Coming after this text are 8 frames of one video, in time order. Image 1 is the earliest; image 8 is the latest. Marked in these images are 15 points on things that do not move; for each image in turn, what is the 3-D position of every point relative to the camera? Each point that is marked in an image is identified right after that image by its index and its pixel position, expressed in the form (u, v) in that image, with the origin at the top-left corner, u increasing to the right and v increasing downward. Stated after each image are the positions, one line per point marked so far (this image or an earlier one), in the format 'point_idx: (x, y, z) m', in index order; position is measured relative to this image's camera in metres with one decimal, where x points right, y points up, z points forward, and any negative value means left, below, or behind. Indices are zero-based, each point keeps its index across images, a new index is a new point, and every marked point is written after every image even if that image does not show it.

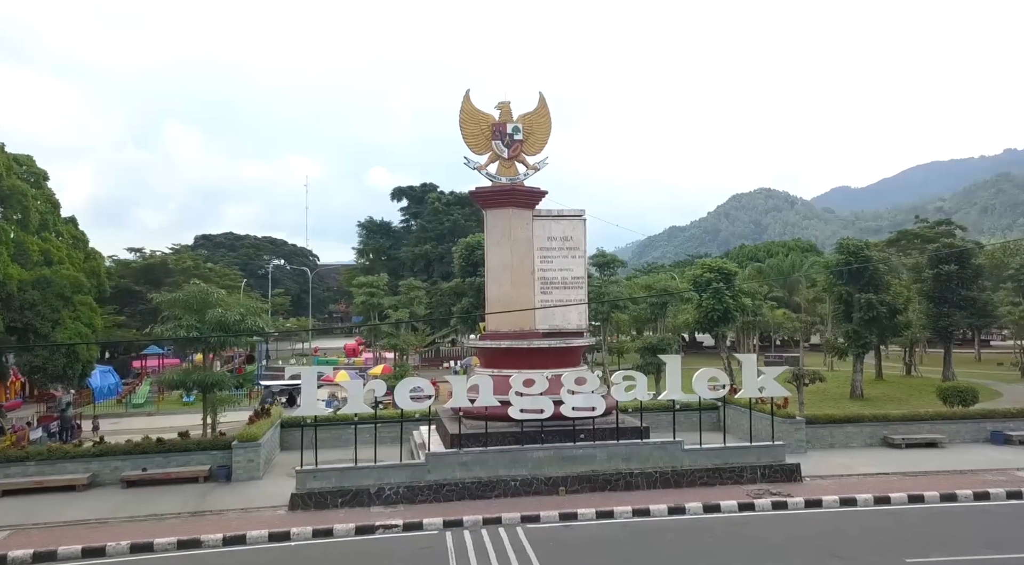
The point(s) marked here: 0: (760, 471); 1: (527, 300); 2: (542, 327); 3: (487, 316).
0: (+6.0, -4.5, +17.7) m
1: (+0.4, -0.5, +20.0) m
2: (+0.8, -1.2, +20.1) m
3: (-0.7, -0.9, +19.9) m
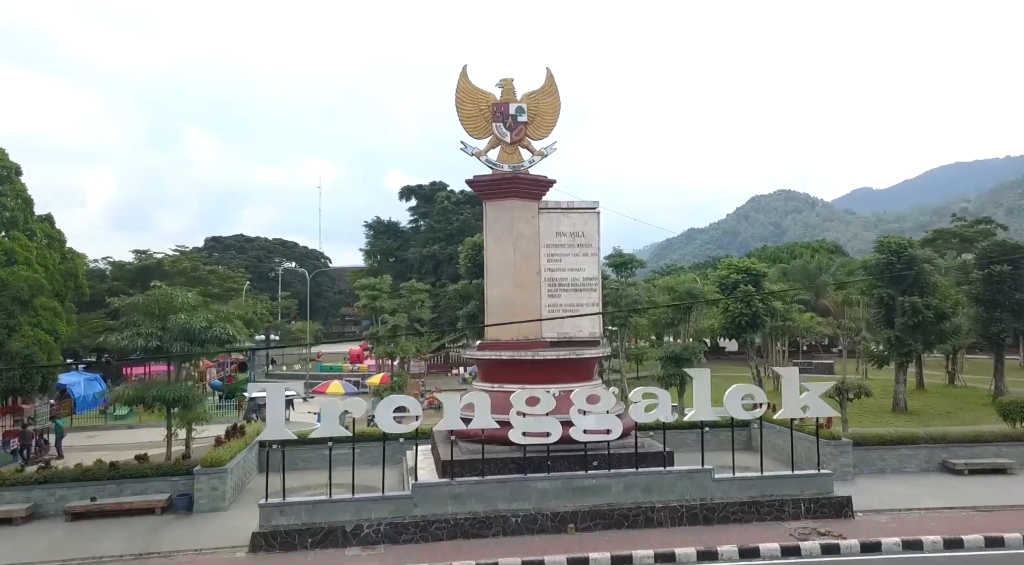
0: (+6.0, -4.5, +15.1) m
1: (+0.5, -0.6, +17.5) m
2: (+0.9, -1.2, +17.7) m
3: (-0.6, -1.0, +17.5) m
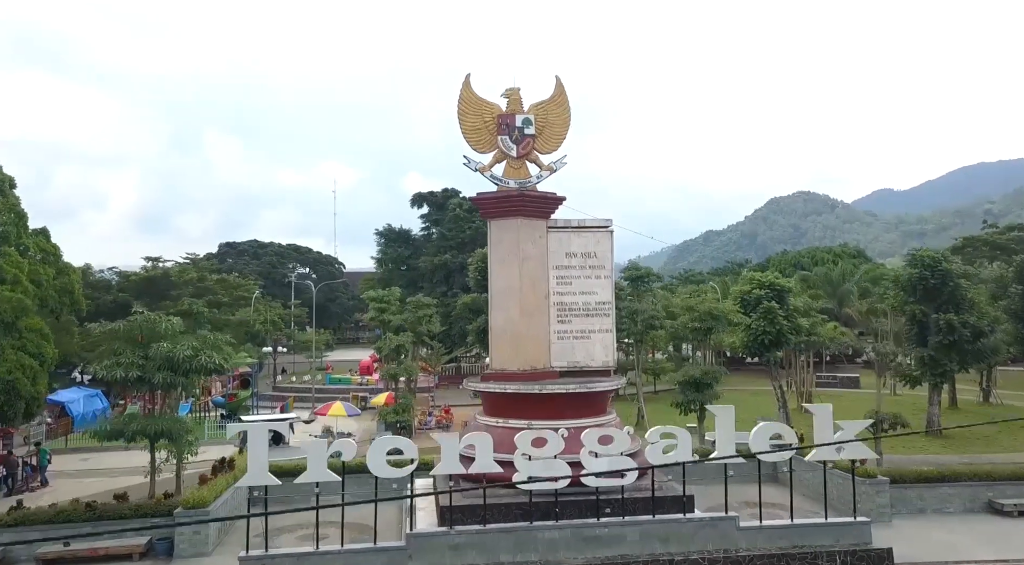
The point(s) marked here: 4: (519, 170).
0: (+6.1, -5.1, +13.7) m
1: (+0.6, -1.1, +16.2) m
2: (+1.0, -1.8, +16.4) m
3: (-0.5, -1.5, +16.2) m
4: (+0.1, +2.5, +16.8) m
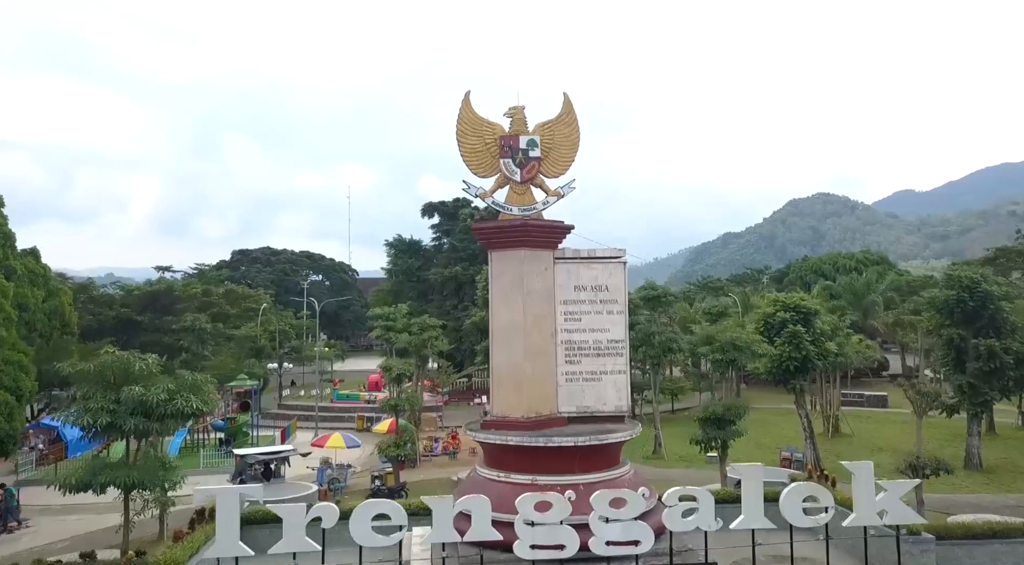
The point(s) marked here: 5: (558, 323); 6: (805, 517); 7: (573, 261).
0: (+6.1, -5.8, +12.1) m
1: (+0.7, -1.9, +14.8) m
2: (+1.1, -2.5, +14.9) m
3: (-0.4, -2.3, +14.8) m
4: (+0.2, +1.8, +15.4) m
5: (+0.9, -0.8, +15.0) m
6: (+5.0, -4.0, +12.7) m
7: (+1.2, +0.4, +15.2) m
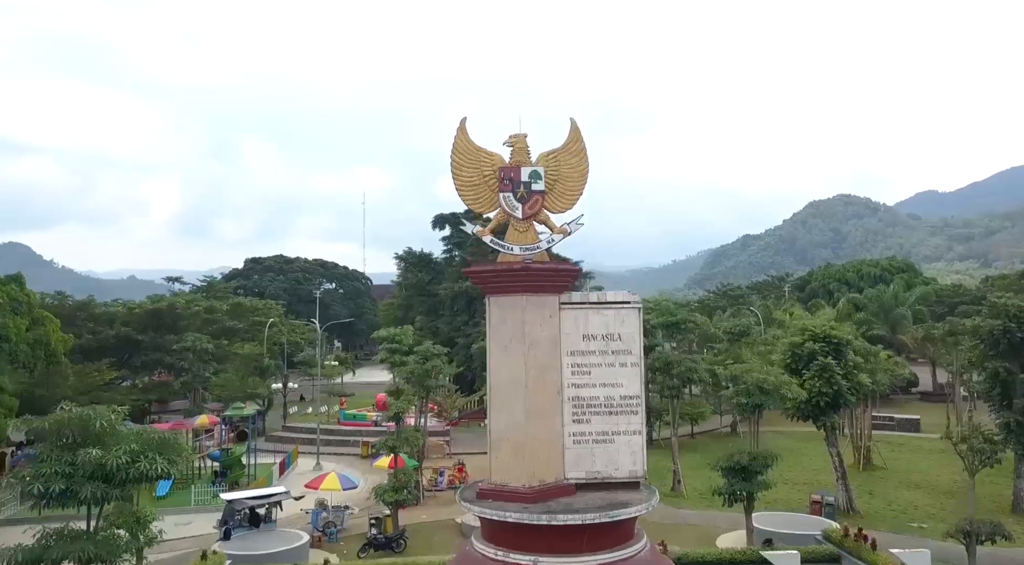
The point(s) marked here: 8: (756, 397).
0: (+6.0, -6.7, +10.3) m
1: (+0.7, -2.8, +13.1) m
2: (+1.1, -3.4, +13.2) m
3: (-0.4, -3.2, +13.2) m
4: (+0.2, +0.9, +13.7) m
5: (+1.0, -1.7, +13.4) m
6: (+5.0, -4.9, +10.9) m
7: (+1.3, -0.5, +13.5) m
8: (+6.2, -3.0, +18.9) m
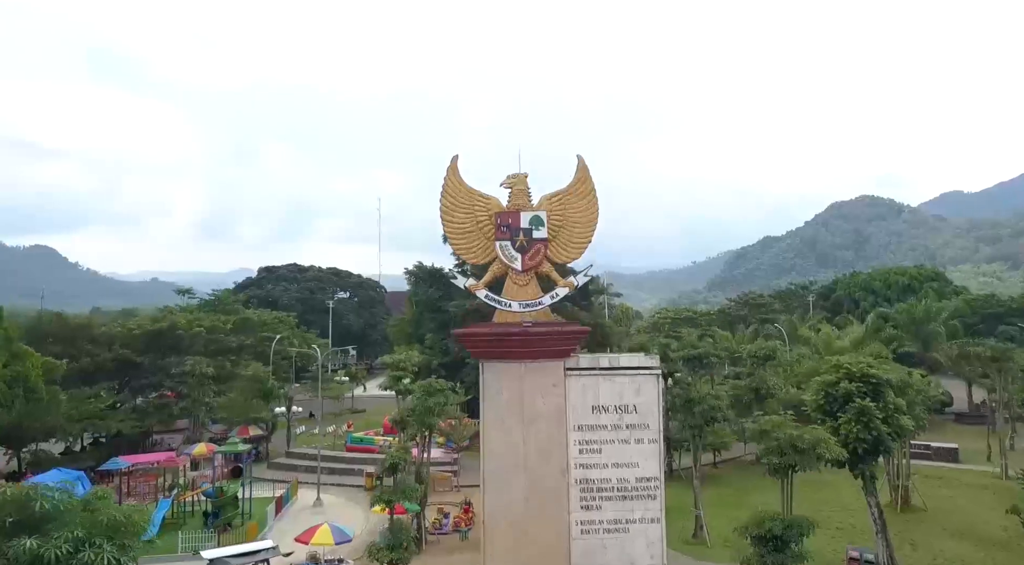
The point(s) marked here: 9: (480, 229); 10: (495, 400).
0: (+5.9, -7.7, +8.3) m
1: (+0.7, -3.7, +11.3) m
2: (+1.1, -4.4, +11.4) m
3: (-0.4, -4.2, +11.3) m
4: (+0.2, -0.1, +11.9) m
5: (+0.9, -2.7, +11.5) m
6: (+4.9, -5.9, +8.9) m
7: (+1.2, -1.4, +11.6) m
8: (+6.3, -4.0, +16.9) m
9: (-0.5, +0.9, +12.1) m
10: (-0.4, -1.7, +11.6) m
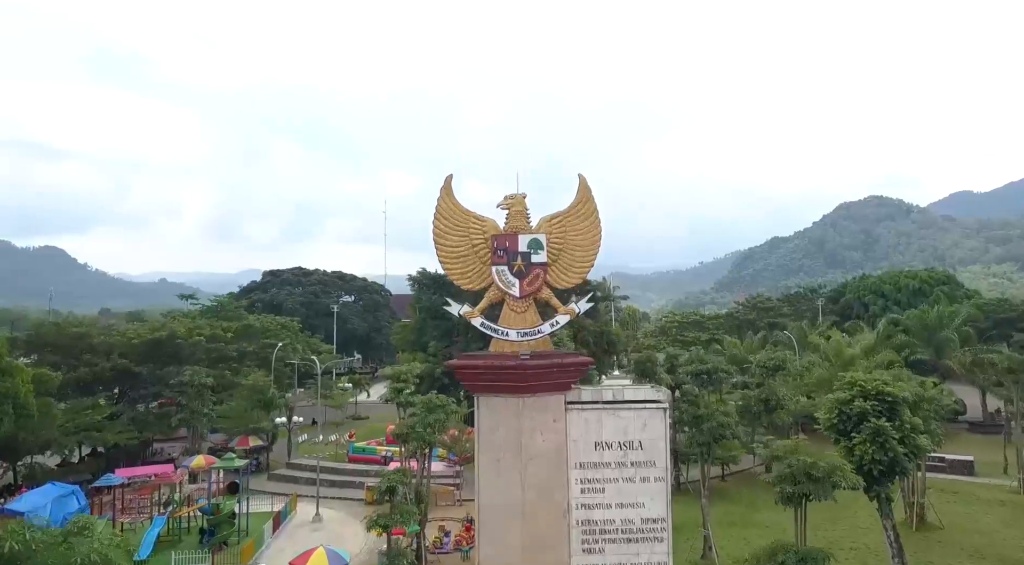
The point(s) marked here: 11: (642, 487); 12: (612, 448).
0: (+5.8, -8.1, +7.5) m
1: (+0.6, -4.2, +10.5) m
2: (+1.0, -4.8, +10.6) m
3: (-0.5, -4.6, +10.6) m
4: (+0.2, -0.5, +11.2) m
5: (+0.9, -3.1, +10.8) m
6: (+4.8, -6.3, +8.2) m
7: (+1.2, -1.9, +10.9) m
8: (+6.3, -4.4, +16.1) m
9: (-0.6, +0.5, +11.4) m
10: (-0.4, -2.1, +10.9) m
11: (+2.1, -3.2, +10.8) m
12: (+1.5, -2.3, +10.9) m
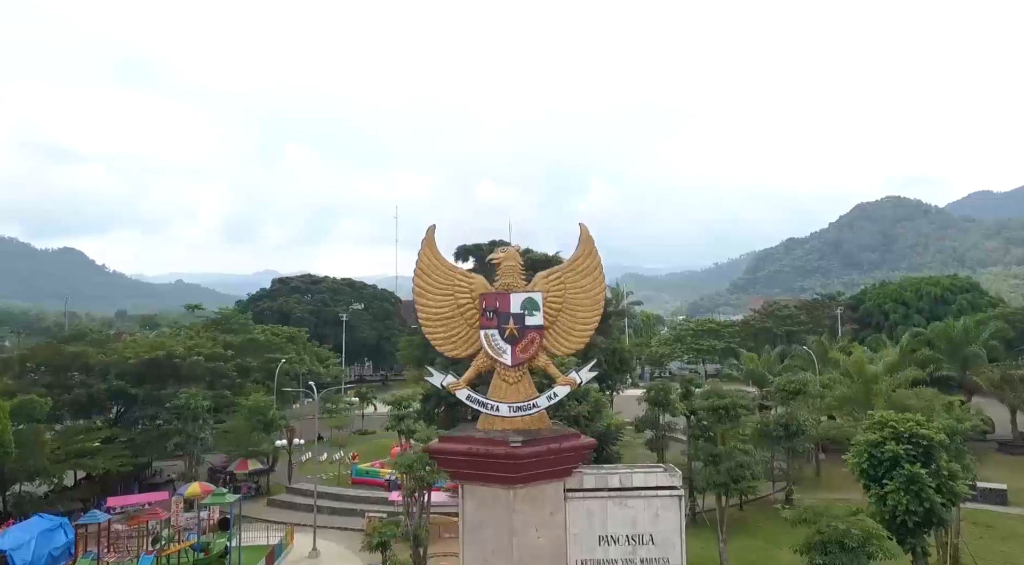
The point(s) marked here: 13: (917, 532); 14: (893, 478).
0: (+5.7, -9.0, +5.9) m
1: (+0.5, -5.0, +9.1) m
2: (+0.9, -5.7, +9.1) m
3: (-0.6, -5.5, +9.2) m
4: (0.0, -1.4, +9.7) m
5: (+0.8, -4.0, +9.3) m
6: (+4.6, -7.1, +6.6) m
7: (+1.1, -2.7, +9.4) m
8: (+6.3, -5.3, +14.5) m
9: (-0.7, -0.4, +9.9) m
10: (-0.6, -3.0, +9.4) m
11: (+2.0, -4.0, +9.3) m
12: (+1.4, -3.1, +9.4) m
13: (+10.4, -6.4, +19.0) m
14: (+9.9, -5.1, +19.2) m
